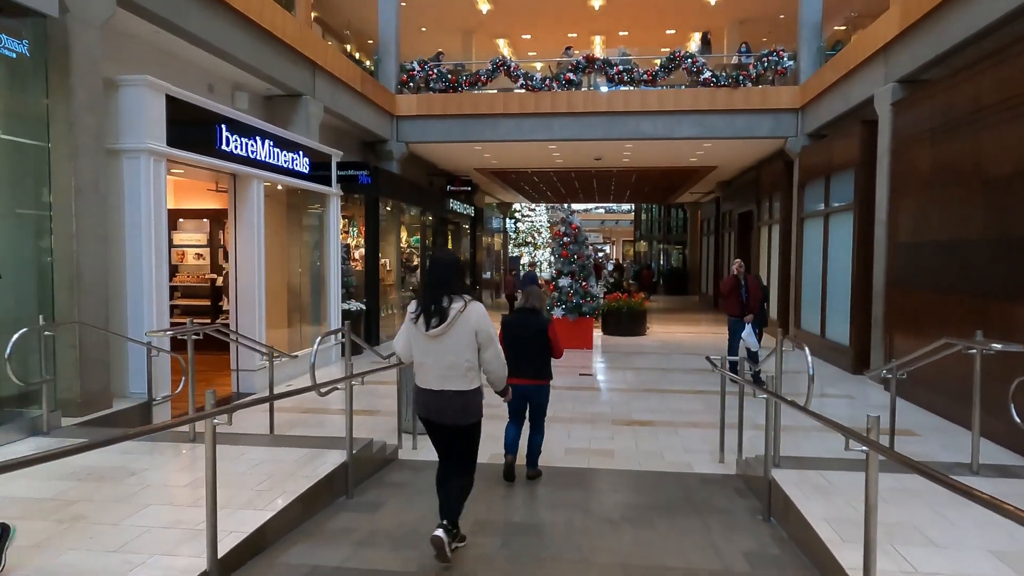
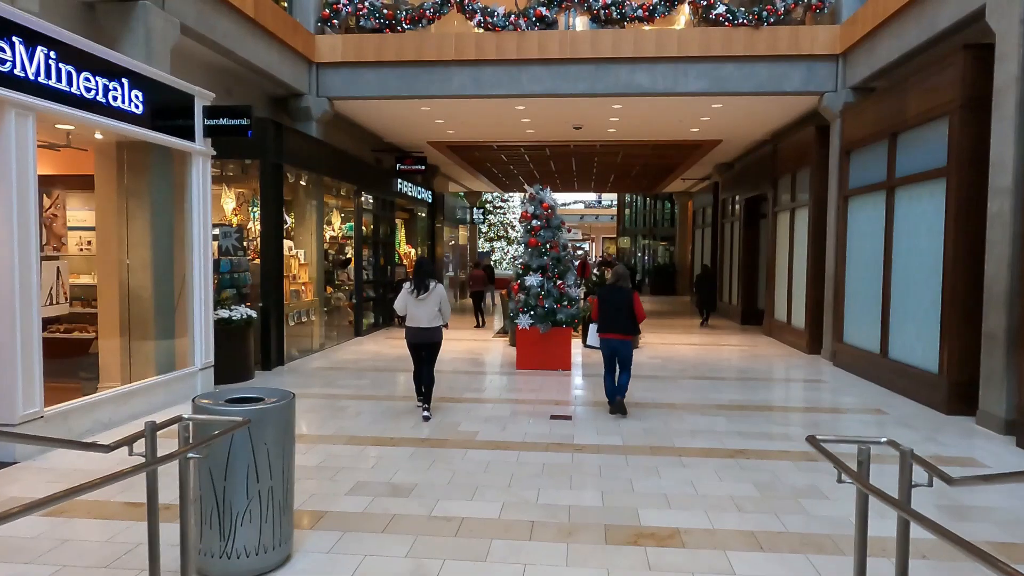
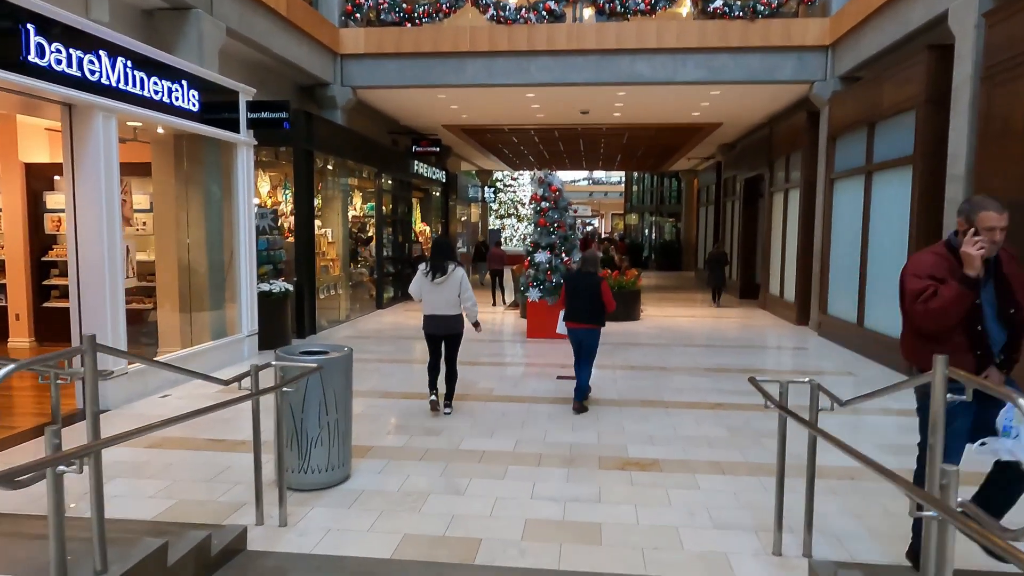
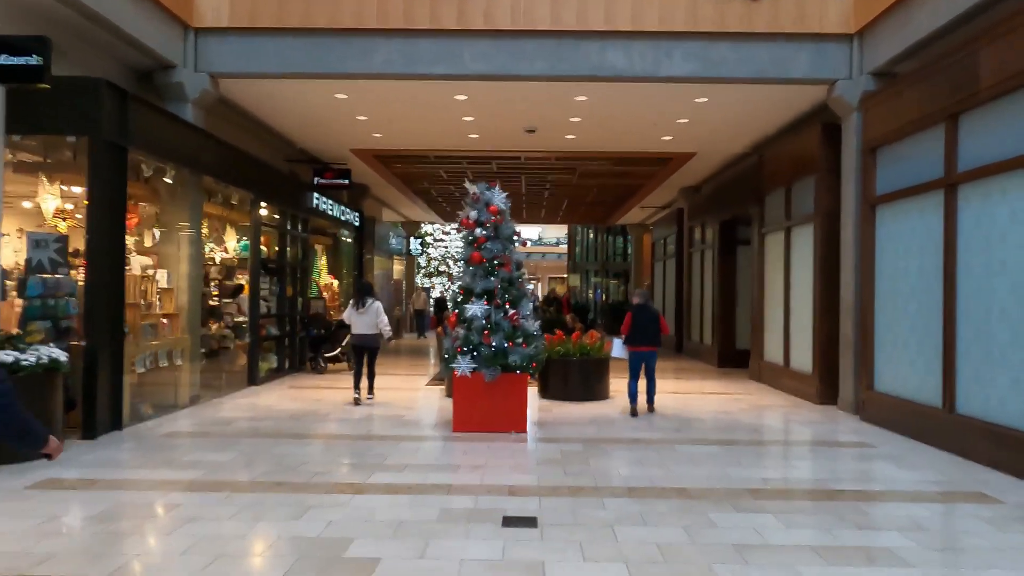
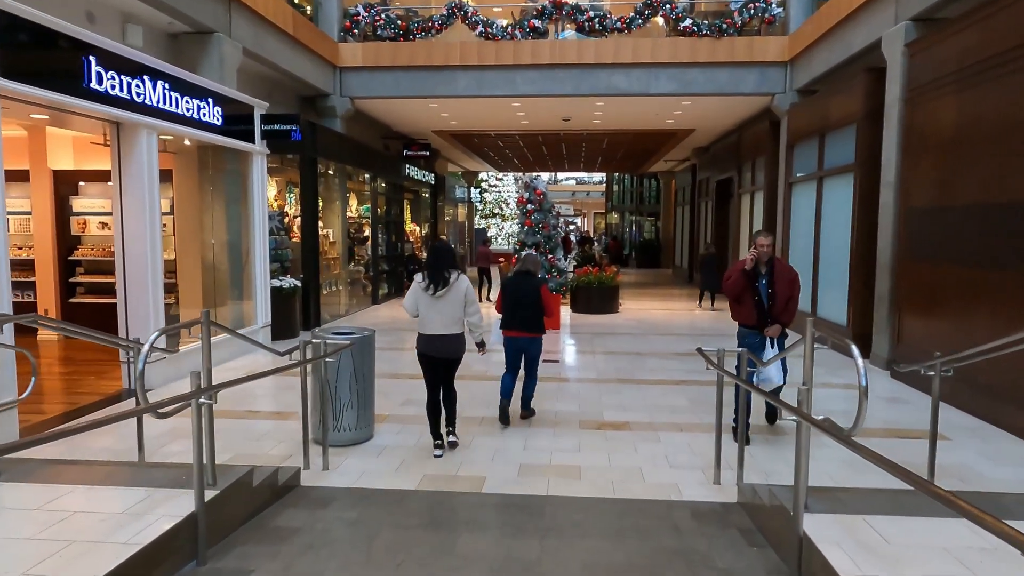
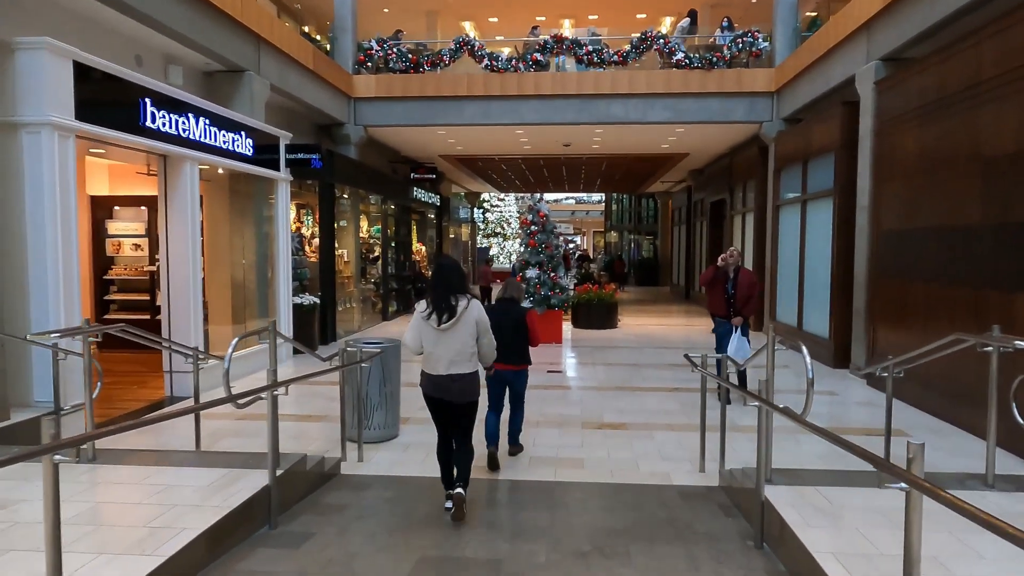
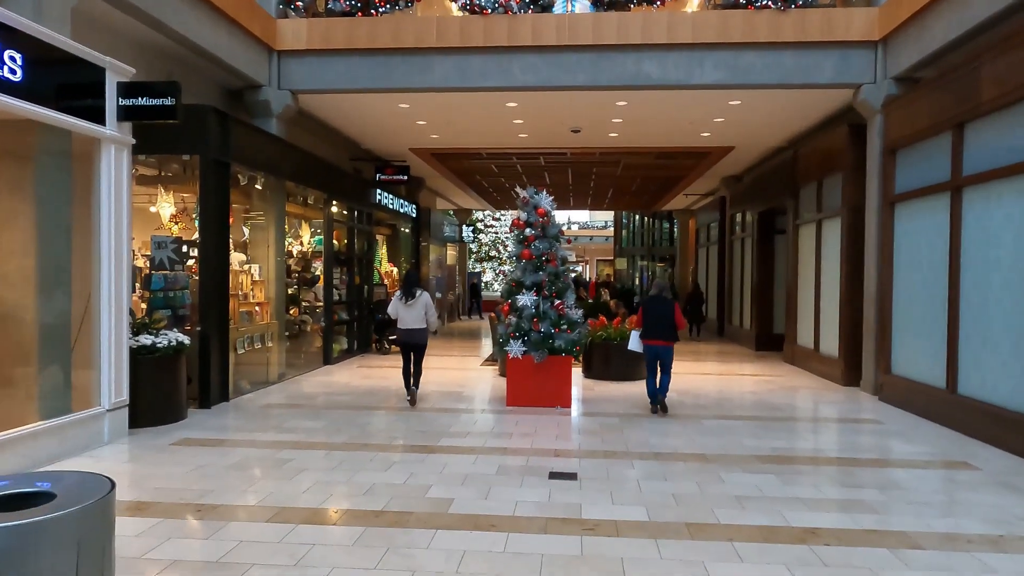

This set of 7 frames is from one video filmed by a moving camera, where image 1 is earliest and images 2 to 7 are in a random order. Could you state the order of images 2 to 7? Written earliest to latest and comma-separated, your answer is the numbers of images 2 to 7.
6, 5, 3, 2, 7, 4
